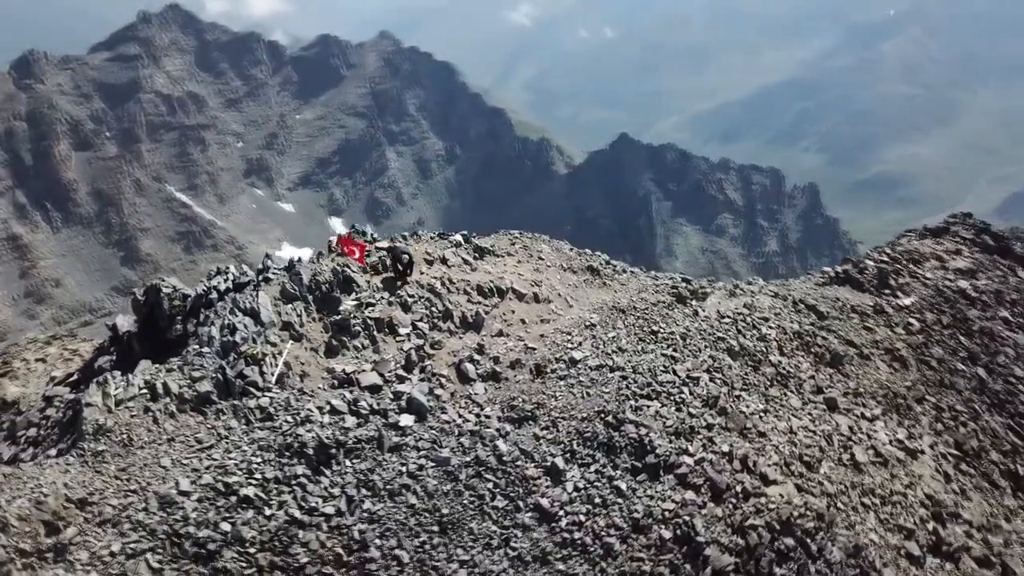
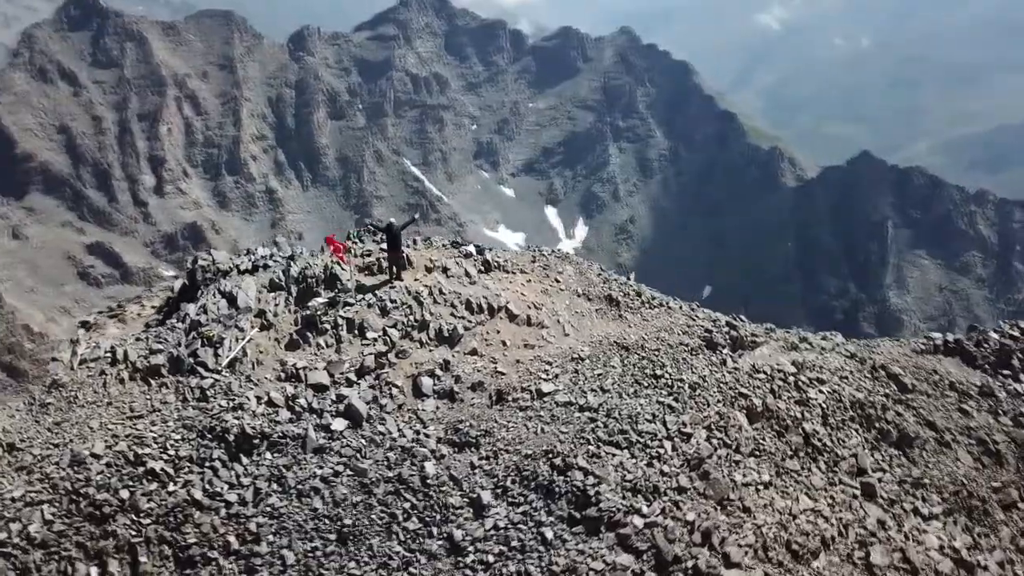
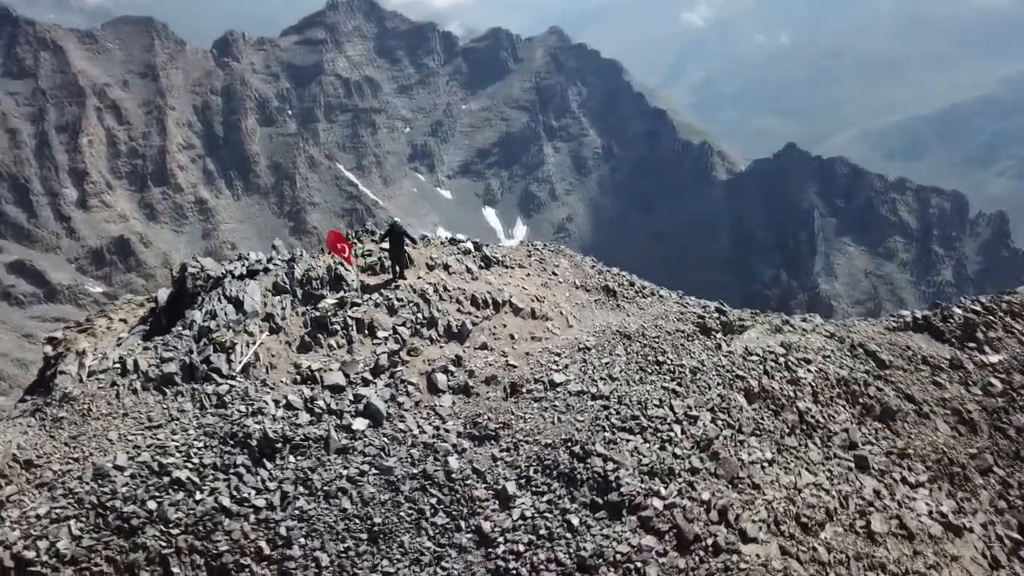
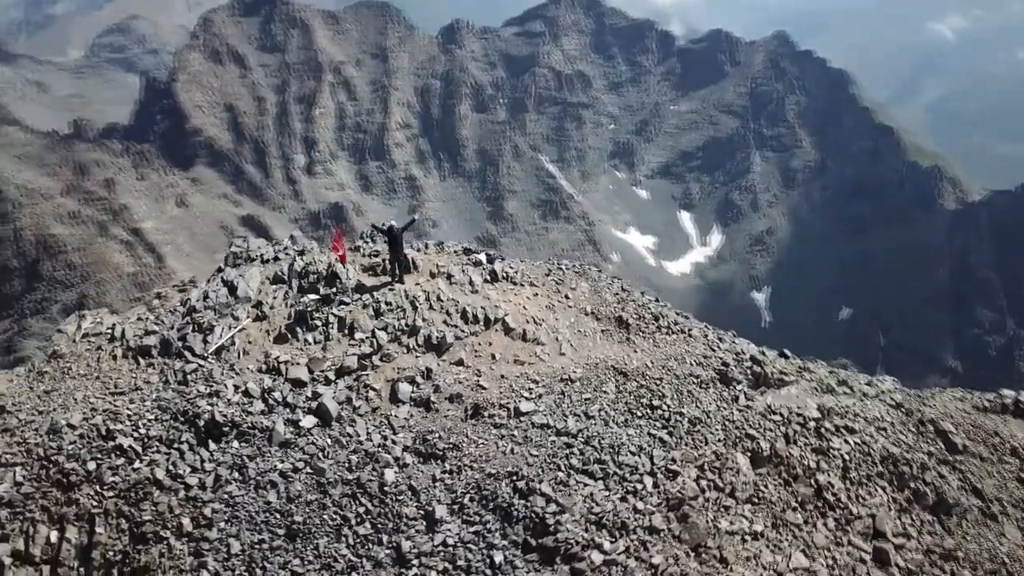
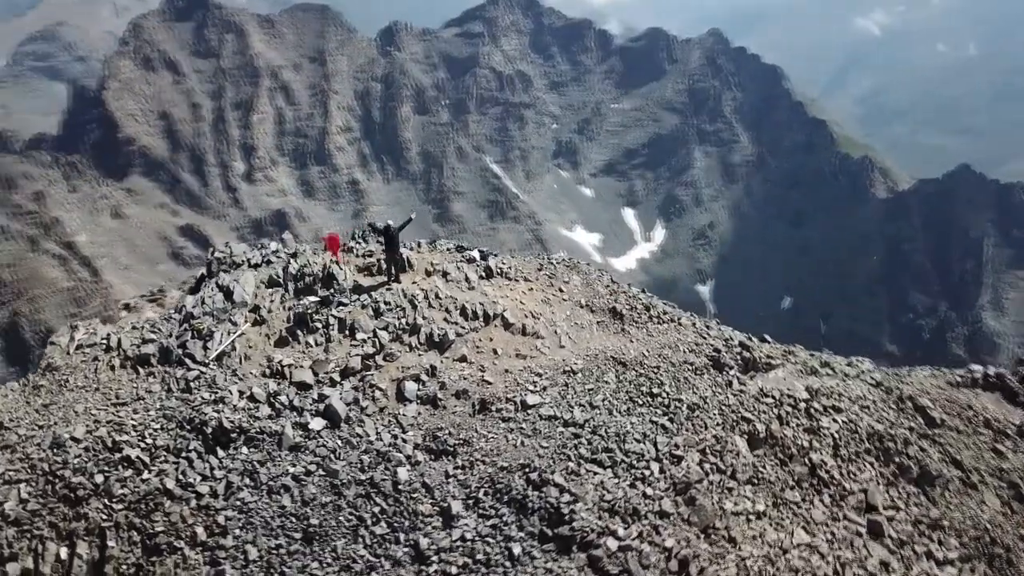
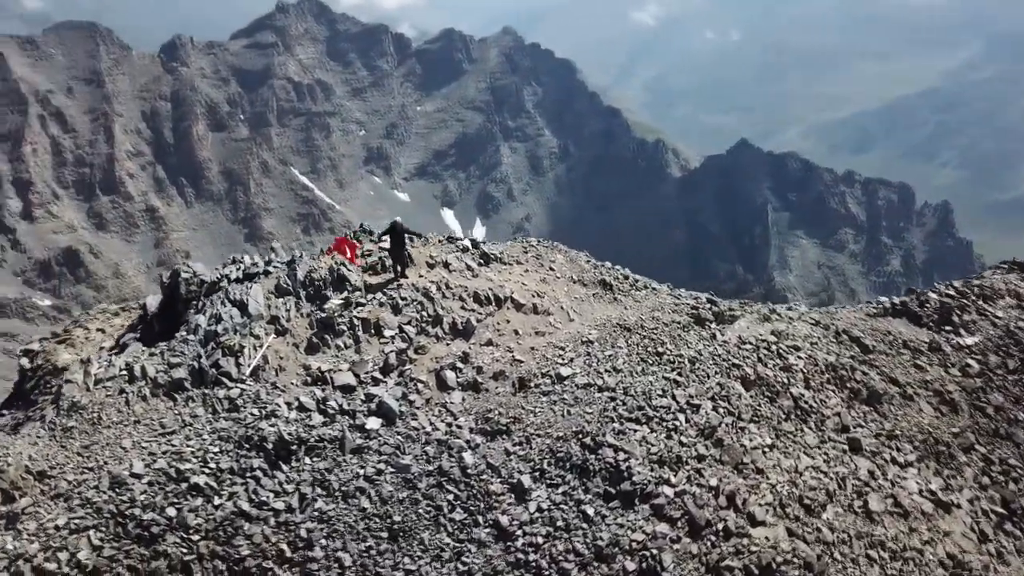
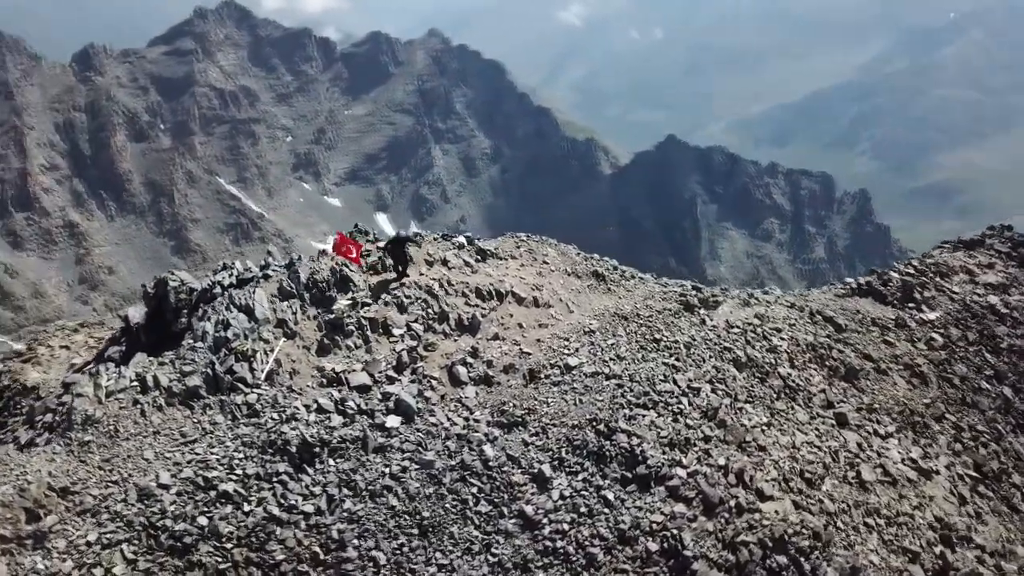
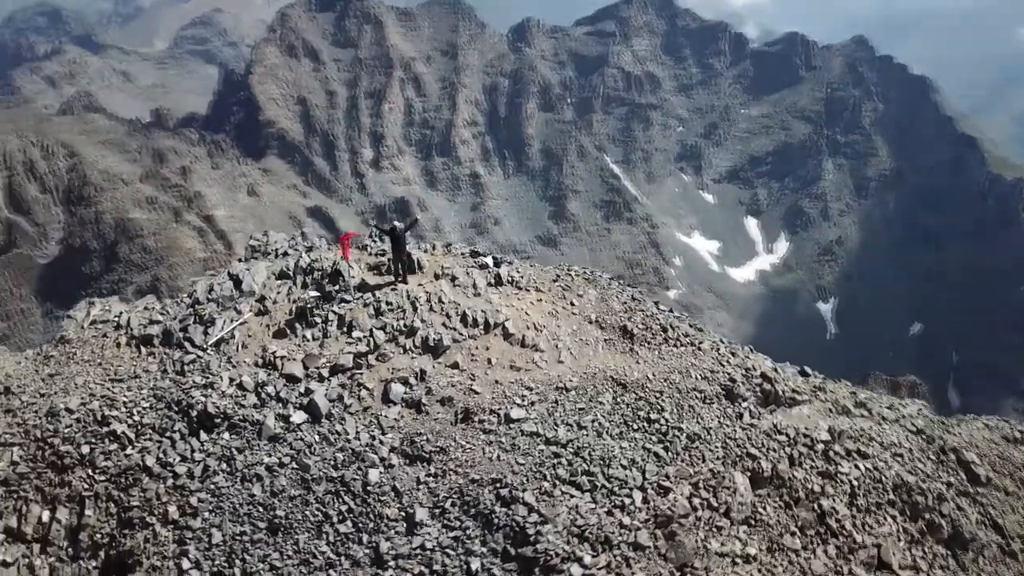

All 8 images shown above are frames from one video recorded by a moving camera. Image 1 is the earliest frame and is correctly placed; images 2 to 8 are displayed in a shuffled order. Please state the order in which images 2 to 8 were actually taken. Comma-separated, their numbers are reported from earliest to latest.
7, 6, 3, 2, 5, 4, 8
